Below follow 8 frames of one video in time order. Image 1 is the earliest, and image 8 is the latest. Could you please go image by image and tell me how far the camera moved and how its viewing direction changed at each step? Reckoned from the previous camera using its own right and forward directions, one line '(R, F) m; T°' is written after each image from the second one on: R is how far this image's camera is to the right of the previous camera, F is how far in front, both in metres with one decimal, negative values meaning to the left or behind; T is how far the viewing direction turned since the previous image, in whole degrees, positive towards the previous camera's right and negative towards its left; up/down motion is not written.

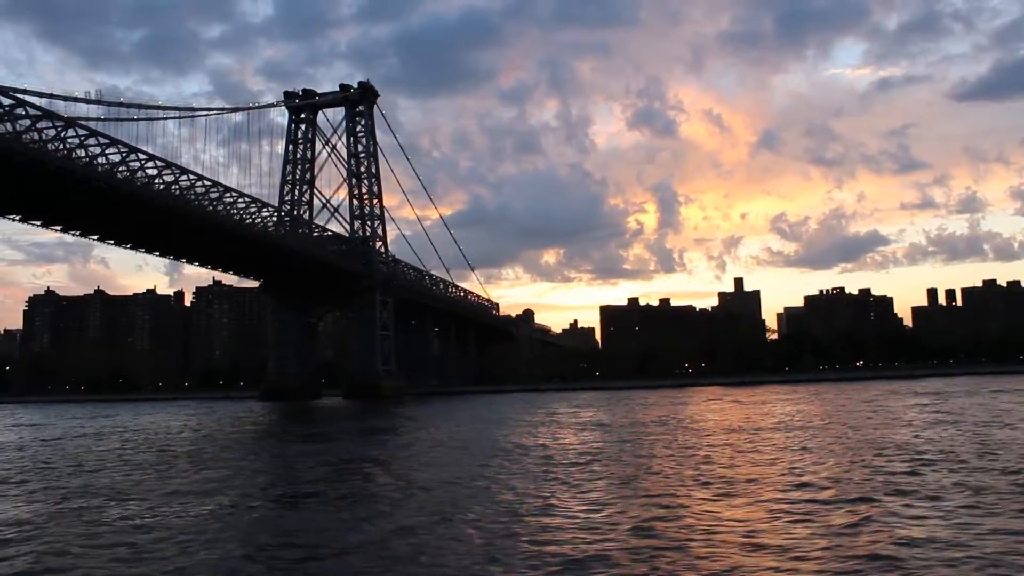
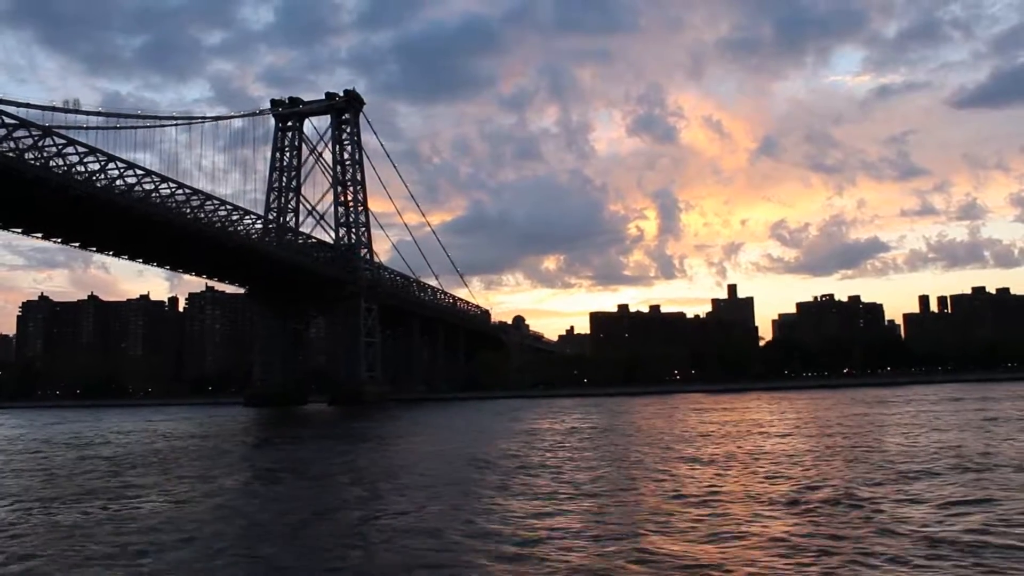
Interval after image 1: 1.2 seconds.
(+0.8, -0.3) m; 0°
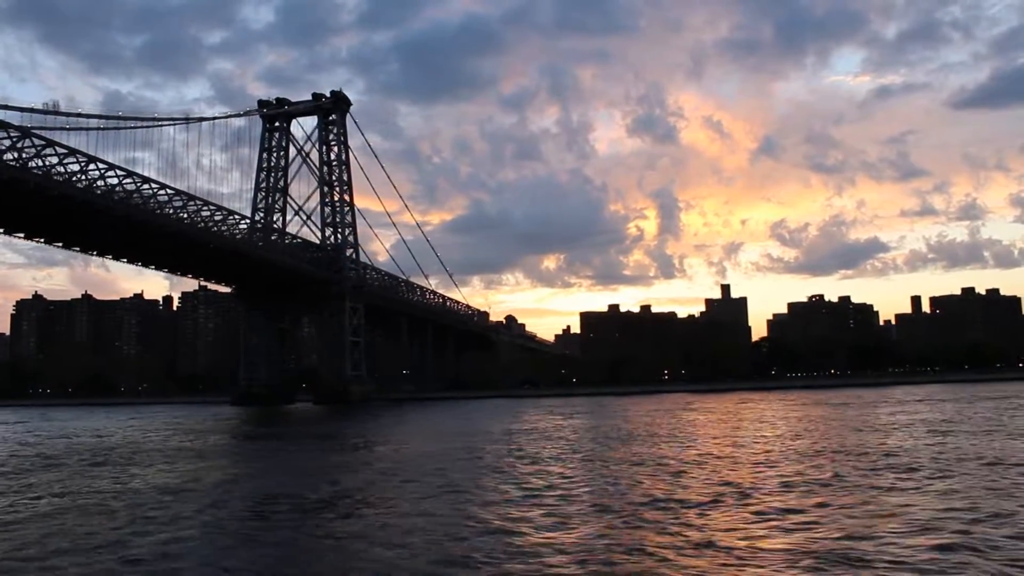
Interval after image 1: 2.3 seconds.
(+0.8, -0.2) m; 0°
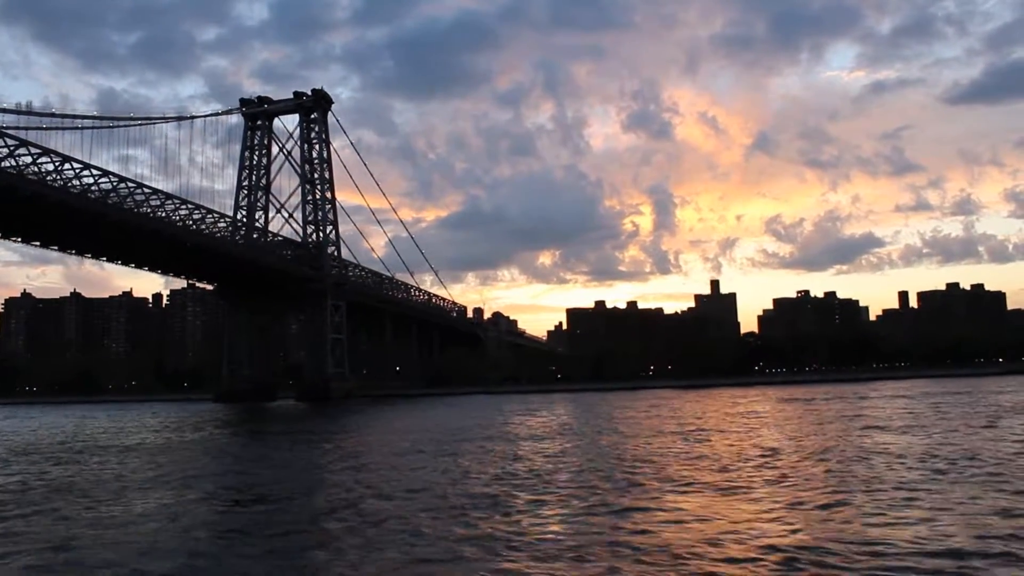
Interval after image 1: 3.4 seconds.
(+0.8, -0.2) m; 0°
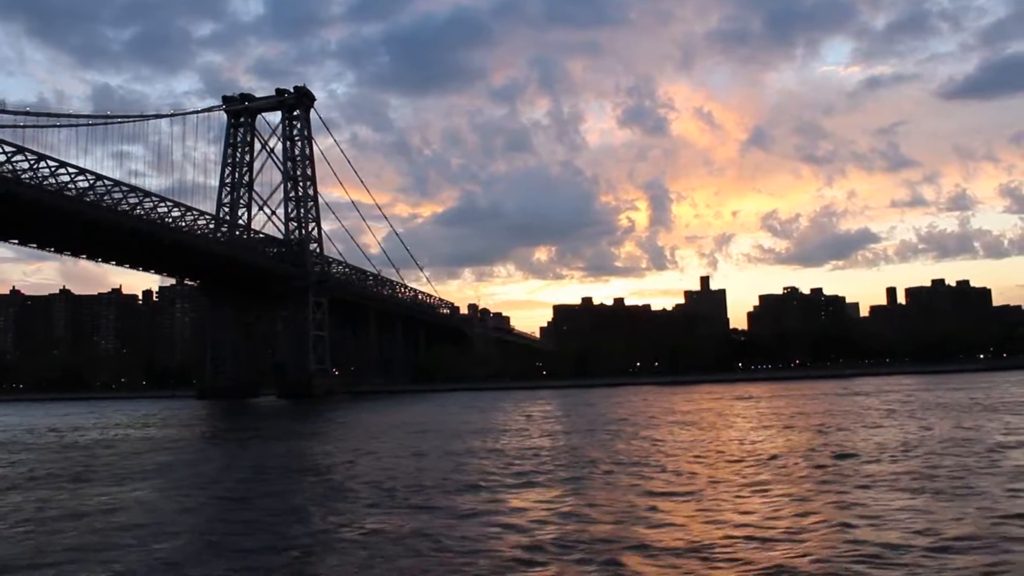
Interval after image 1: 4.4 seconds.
(+0.8, -0.2) m; 0°
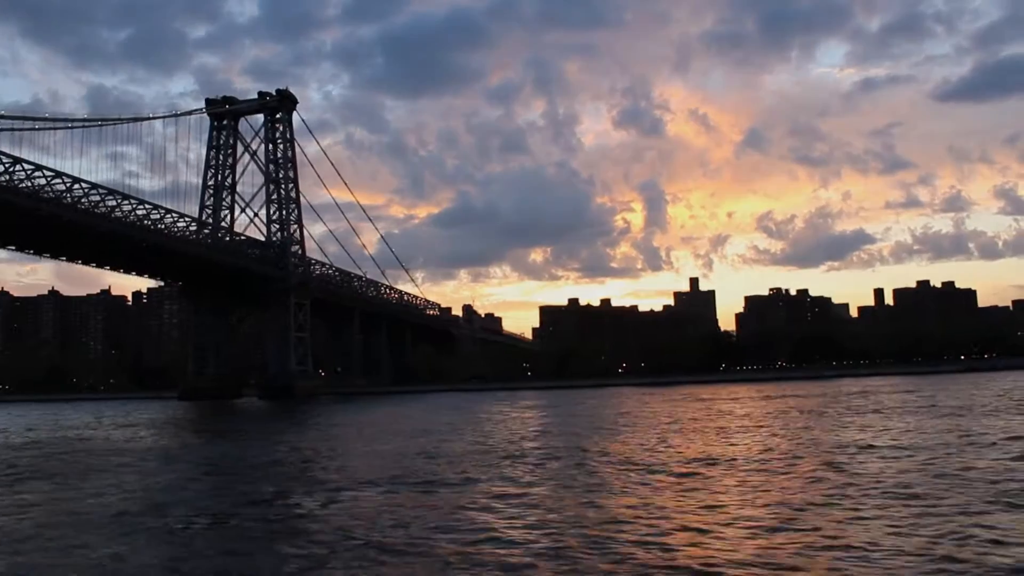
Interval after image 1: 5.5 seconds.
(+0.8, -0.2) m; 0°
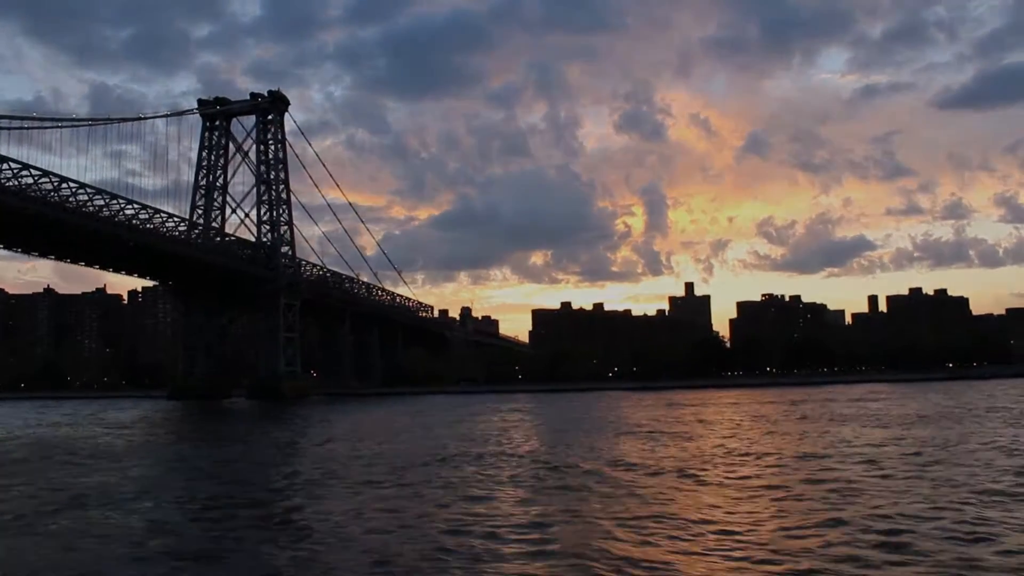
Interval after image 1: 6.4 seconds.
(+0.6, -0.2) m; 0°
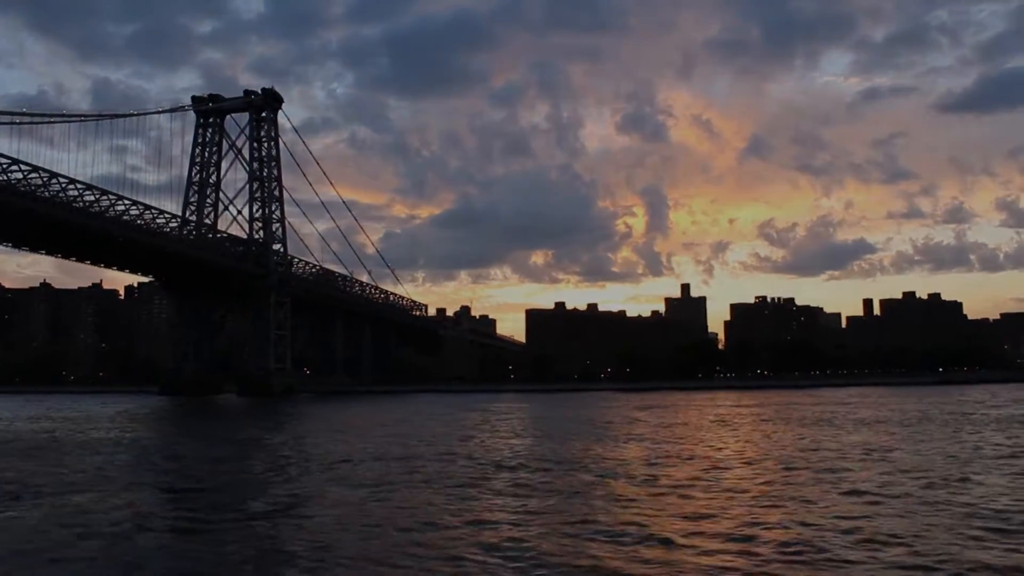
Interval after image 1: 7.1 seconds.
(+0.5, -0.1) m; 0°
